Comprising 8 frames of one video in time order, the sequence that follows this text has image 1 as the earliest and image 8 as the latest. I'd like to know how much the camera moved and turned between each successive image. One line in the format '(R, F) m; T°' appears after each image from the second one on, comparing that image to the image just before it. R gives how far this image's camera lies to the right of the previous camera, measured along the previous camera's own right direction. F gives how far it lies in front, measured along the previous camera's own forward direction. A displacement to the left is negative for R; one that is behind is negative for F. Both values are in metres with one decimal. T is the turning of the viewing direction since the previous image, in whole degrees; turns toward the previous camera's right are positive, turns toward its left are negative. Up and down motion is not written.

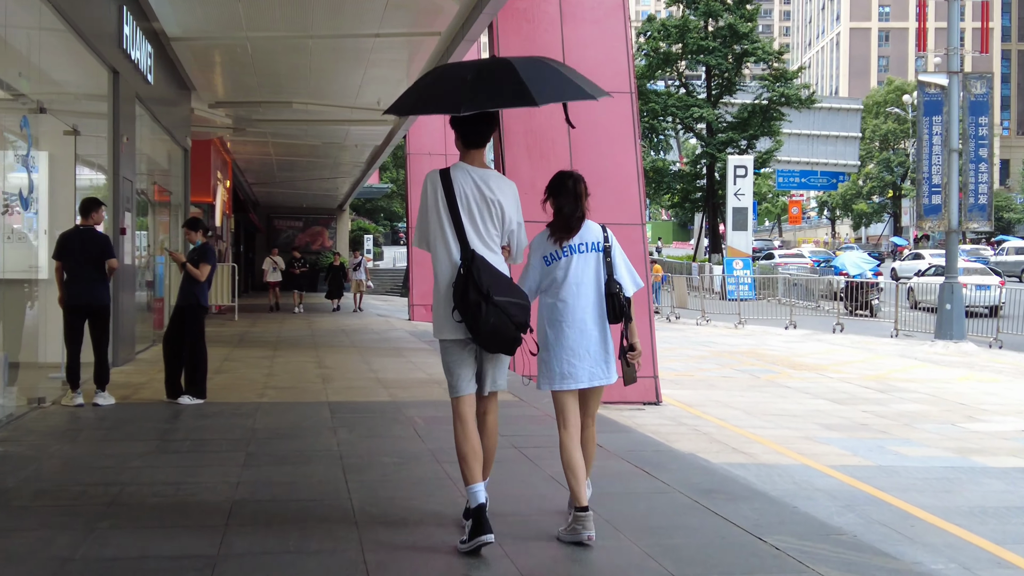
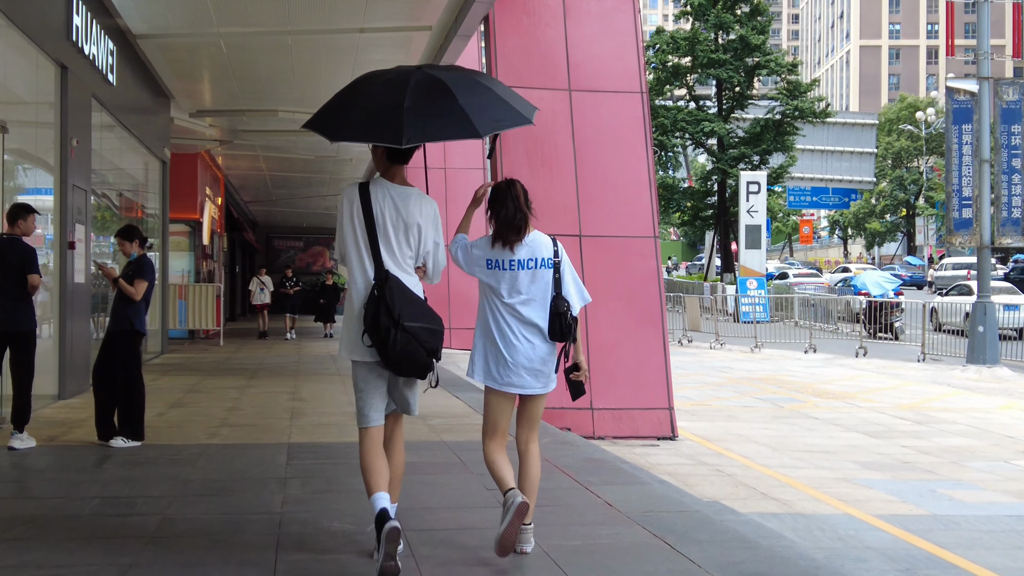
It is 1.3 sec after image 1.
(+0.1, +0.9) m; -1°
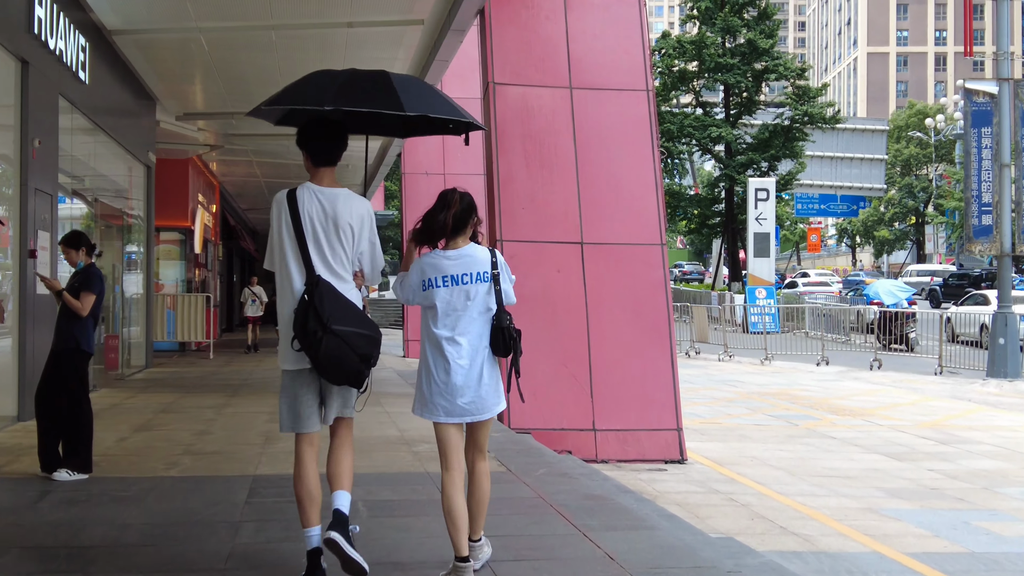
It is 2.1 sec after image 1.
(+0.1, +0.6) m; 0°
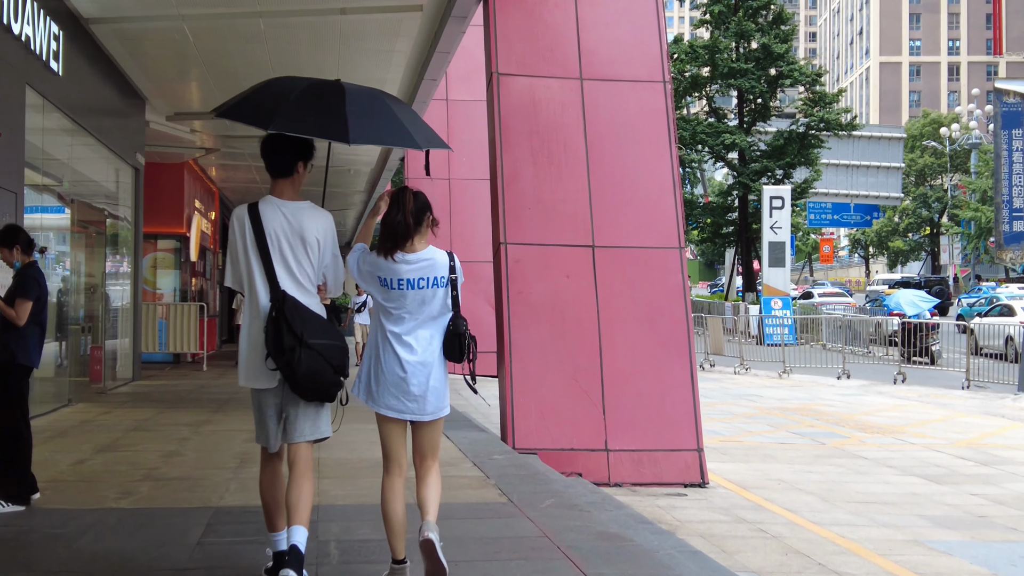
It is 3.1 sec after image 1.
(0.0, +0.6) m; -1°
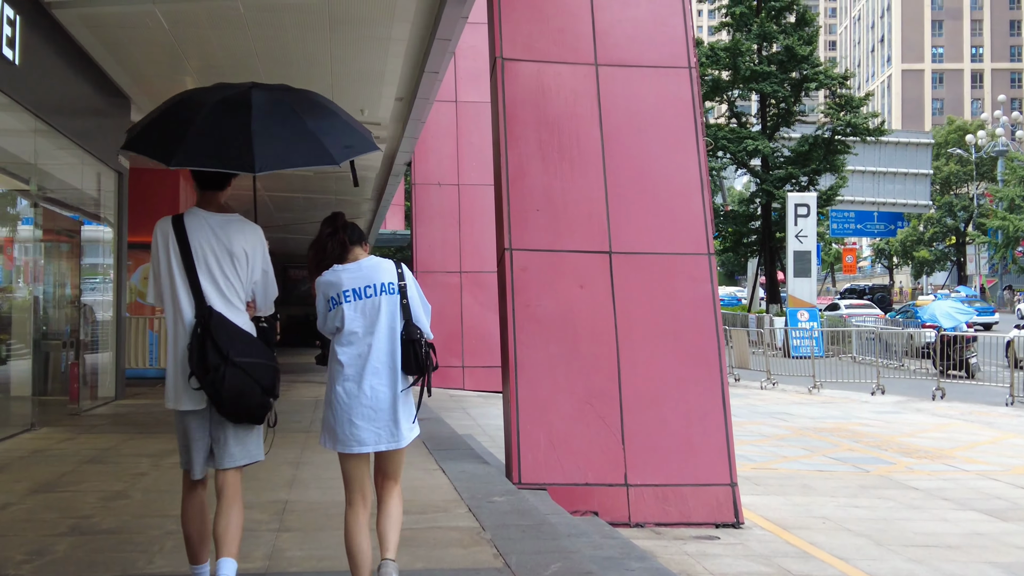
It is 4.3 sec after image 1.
(+0.1, +0.8) m; -1°
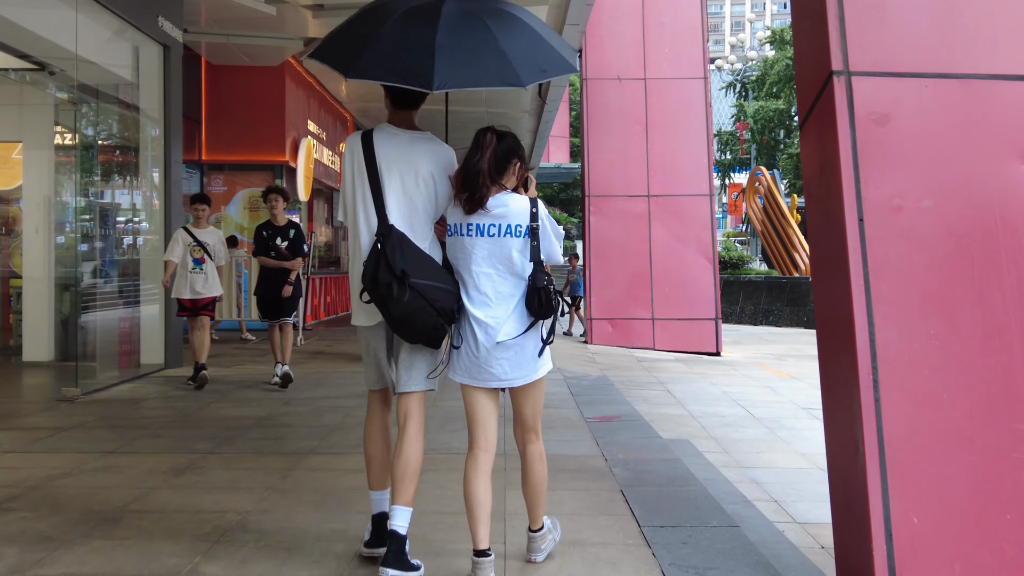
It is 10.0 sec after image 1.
(-0.2, -0.8) m; 0°
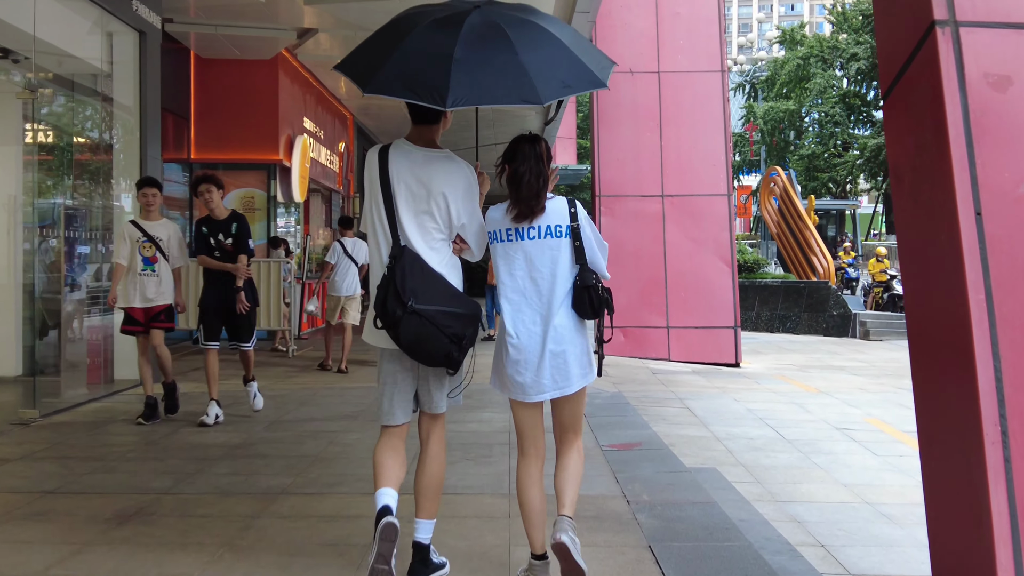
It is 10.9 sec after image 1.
(0.0, +0.7) m; 0°
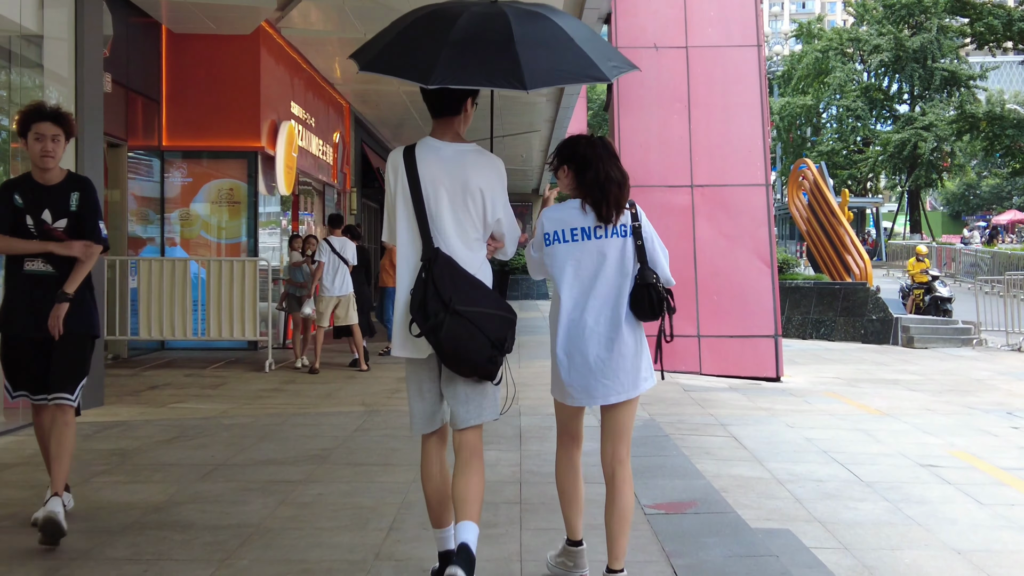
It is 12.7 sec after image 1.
(0.0, +1.4) m; -1°
